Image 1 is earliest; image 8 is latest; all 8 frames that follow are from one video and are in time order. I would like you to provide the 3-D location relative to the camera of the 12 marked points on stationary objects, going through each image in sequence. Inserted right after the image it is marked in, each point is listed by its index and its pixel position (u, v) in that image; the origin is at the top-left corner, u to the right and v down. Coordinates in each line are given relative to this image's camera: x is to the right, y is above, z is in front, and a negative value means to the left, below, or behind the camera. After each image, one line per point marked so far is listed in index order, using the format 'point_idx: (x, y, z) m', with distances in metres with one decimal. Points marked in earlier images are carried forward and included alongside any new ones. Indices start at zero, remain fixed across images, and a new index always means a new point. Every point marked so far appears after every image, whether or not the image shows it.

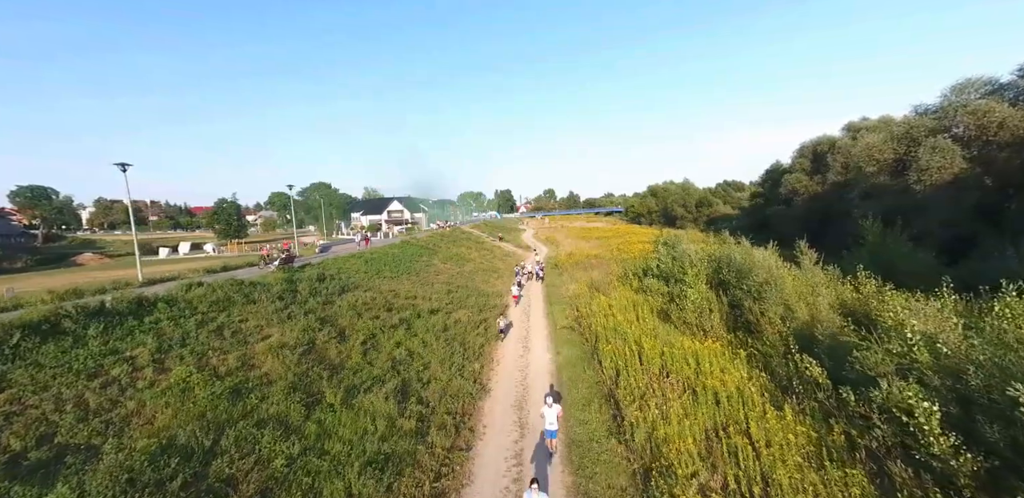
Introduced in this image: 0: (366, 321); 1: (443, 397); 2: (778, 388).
0: (-5.7, -2.8, +16.0) m
1: (-2.0, -4.3, +11.9) m
2: (+6.6, -3.4, +10.1) m
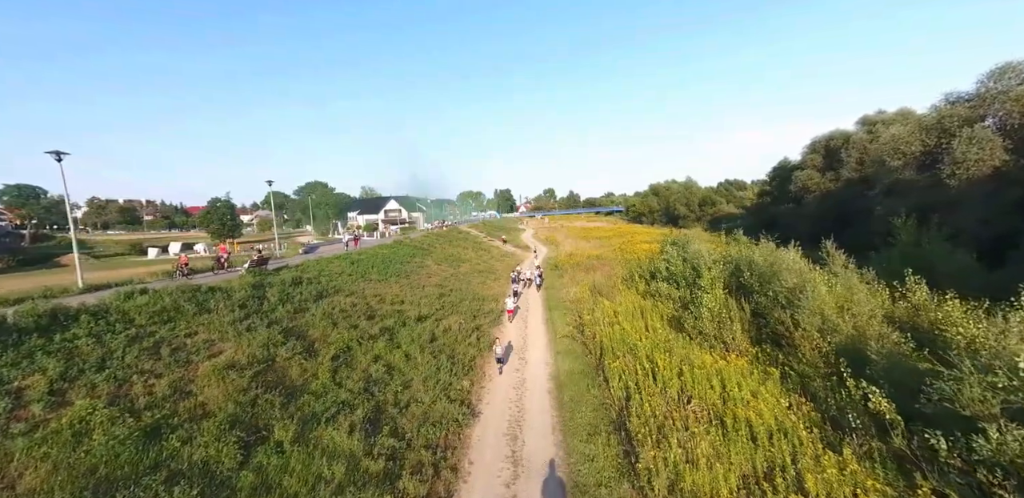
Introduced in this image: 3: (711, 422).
0: (-5.9, -2.9, +14.2) m
1: (-2.2, -4.3, +10.1) m
2: (+6.4, -3.5, +8.3) m
3: (+4.3, -3.7, +8.8) m
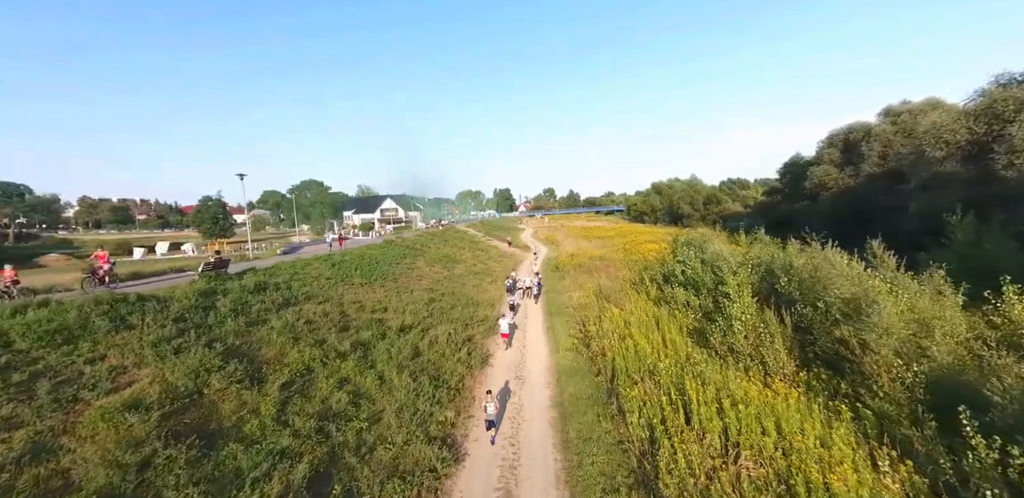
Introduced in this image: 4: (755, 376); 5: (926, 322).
0: (-6.0, -2.9, +11.9) m
1: (-2.4, -4.4, +7.7) m
2: (+6.2, -3.5, +6.0) m
3: (+4.1, -3.7, +6.4) m
4: (+6.1, -3.2, +10.3) m
5: (+9.1, -1.6, +9.0) m
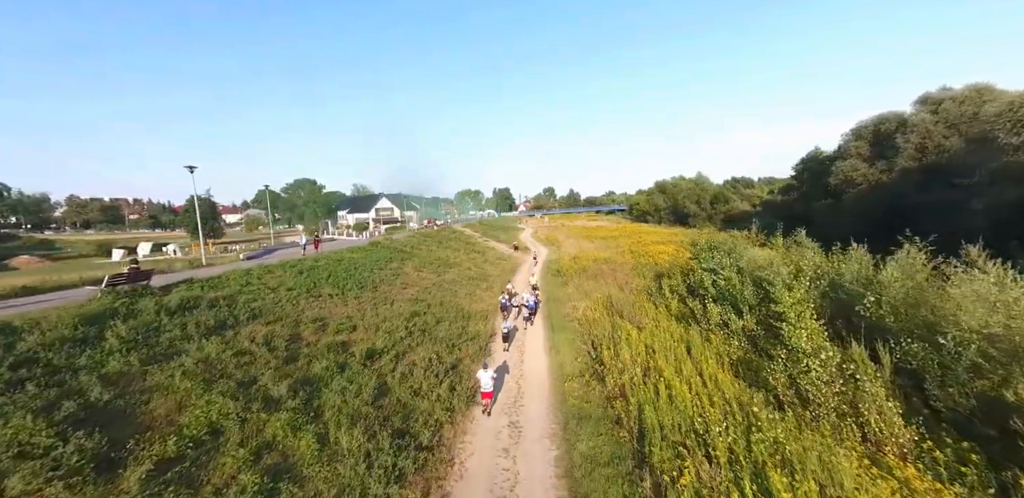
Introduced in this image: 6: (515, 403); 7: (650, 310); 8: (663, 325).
0: (-6.2, -3.1, +8.6) m
1: (-2.6, -4.6, +4.5) m
2: (+6.0, -3.7, +2.7) m
3: (+3.9, -4.0, +3.1) m
4: (+5.9, -3.4, +7.0) m
5: (+8.9, -1.8, +5.7) m
6: (0.0, -4.5, +12.0) m
7: (+5.9, -2.6, +17.6) m
8: (+5.5, -2.8, +15.1) m
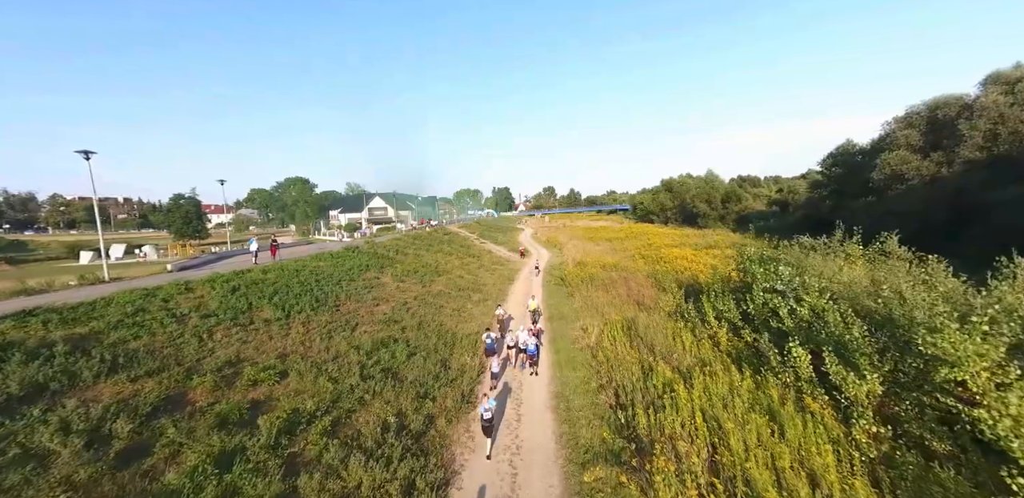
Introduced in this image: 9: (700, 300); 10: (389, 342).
0: (-6.4, -3.5, +4.0) m
1: (-2.8, -5.0, -0.1) m
2: (+5.8, -4.1, -1.9) m
3: (+3.7, -4.4, -1.5) m
4: (+5.7, -3.8, +2.5) m
5: (+8.7, -2.2, +1.1) m
6: (-0.2, -4.9, +7.4) m
7: (+5.7, -3.0, +13.0) m
8: (+5.3, -3.2, +10.5) m
9: (+7.9, -2.0, +17.2) m
10: (-4.9, -3.6, +16.1) m
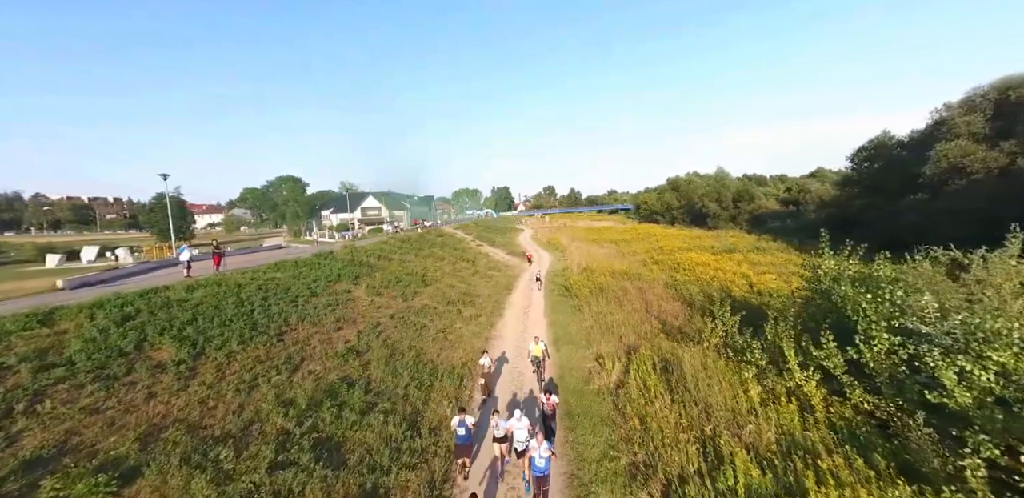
0: (-6.5, -3.9, -0.3) m
1: (-2.9, -5.4, -4.4) m
2: (+5.7, -4.5, -6.2) m
3: (+3.6, -4.8, -5.8) m
4: (+5.6, -4.2, -1.8) m
5: (+8.5, -2.6, -3.2) m
6: (-0.3, -5.2, +3.1) m
7: (+5.6, -3.4, +8.7) m
8: (+5.2, -3.5, +6.2) m
9: (+7.8, -2.4, +12.9) m
10: (-5.0, -4.0, +11.8) m
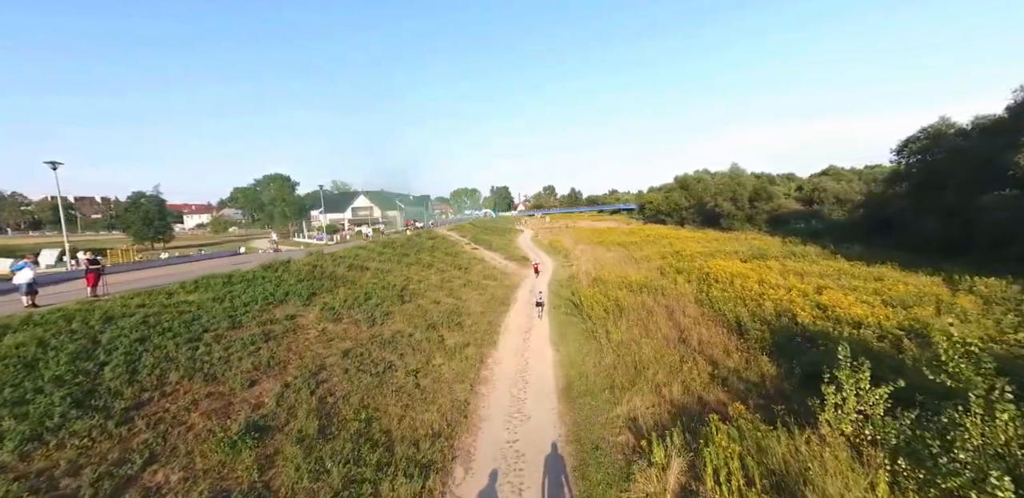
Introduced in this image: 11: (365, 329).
0: (-6.7, -4.4, -5.8) m
1: (-3.0, -5.9, -9.9) m
2: (+5.6, -5.0, -11.7) m
3: (+3.5, -5.3, -11.2) m
4: (+5.4, -4.7, -7.3) m
5: (+8.4, -3.1, -8.6) m
6: (-0.4, -5.7, -2.4) m
7: (+5.4, -3.8, +3.3) m
8: (+5.1, -4.0, +0.8) m
9: (+7.6, -2.9, +7.4) m
10: (-5.2, -4.5, +6.3) m
11: (-6.6, -3.4, +18.2) m
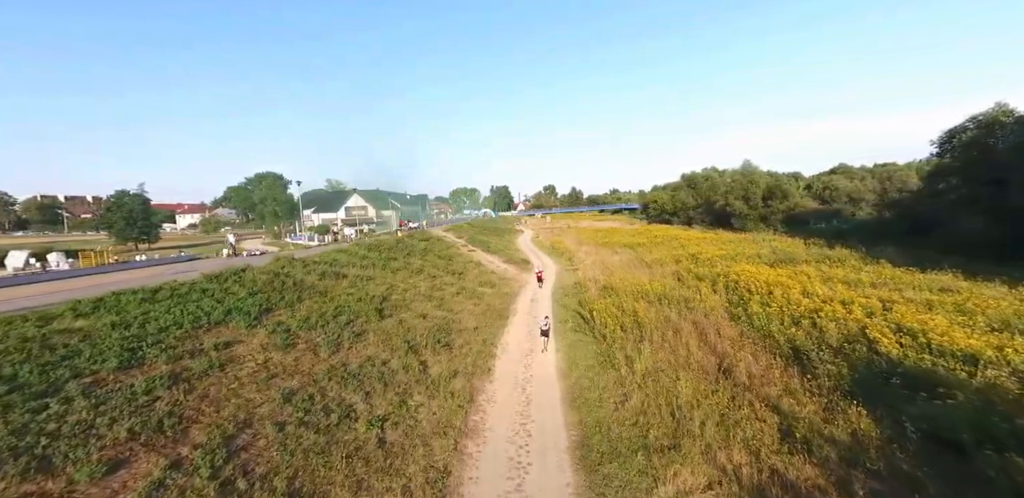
0: (-6.8, -4.7, -9.7) m
1: (-3.1, -6.2, -13.8) m
2: (+5.5, -5.3, -15.6) m
3: (+3.4, -5.5, -15.1) m
4: (+5.4, -5.0, -11.2) m
5: (+8.3, -3.4, -12.5) m
6: (-0.5, -6.0, -6.3) m
7: (+5.3, -4.1, -0.7) m
8: (+5.0, -4.3, -3.1) m
9: (+7.5, -3.1, +3.5) m
10: (-5.2, -4.7, +2.4) m
11: (-6.7, -3.6, +14.3) m
